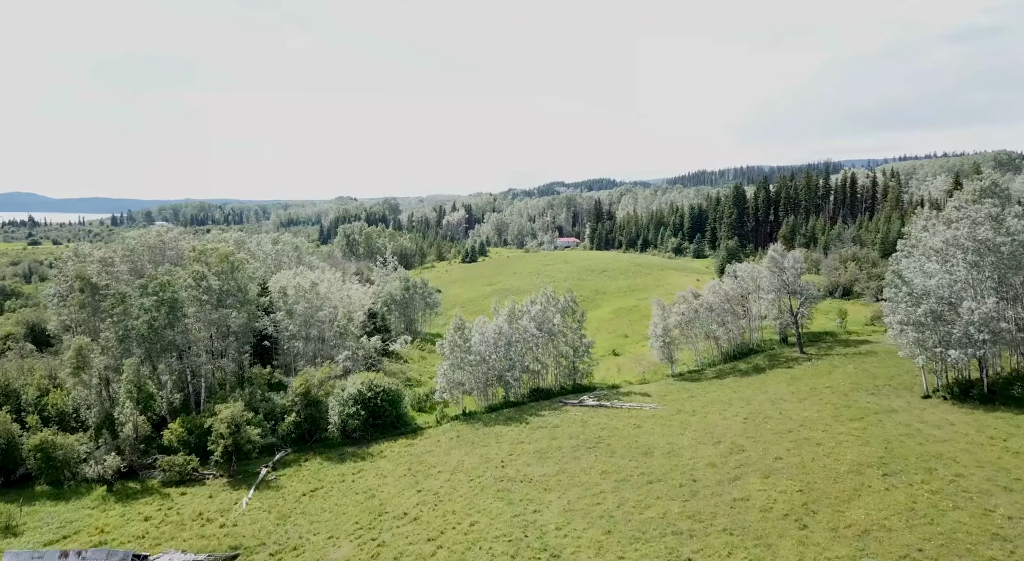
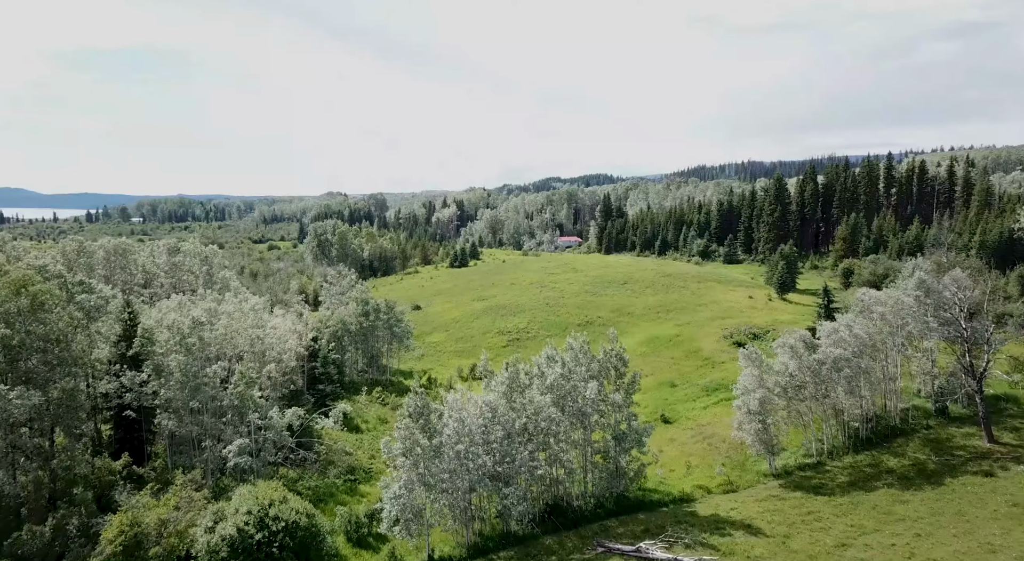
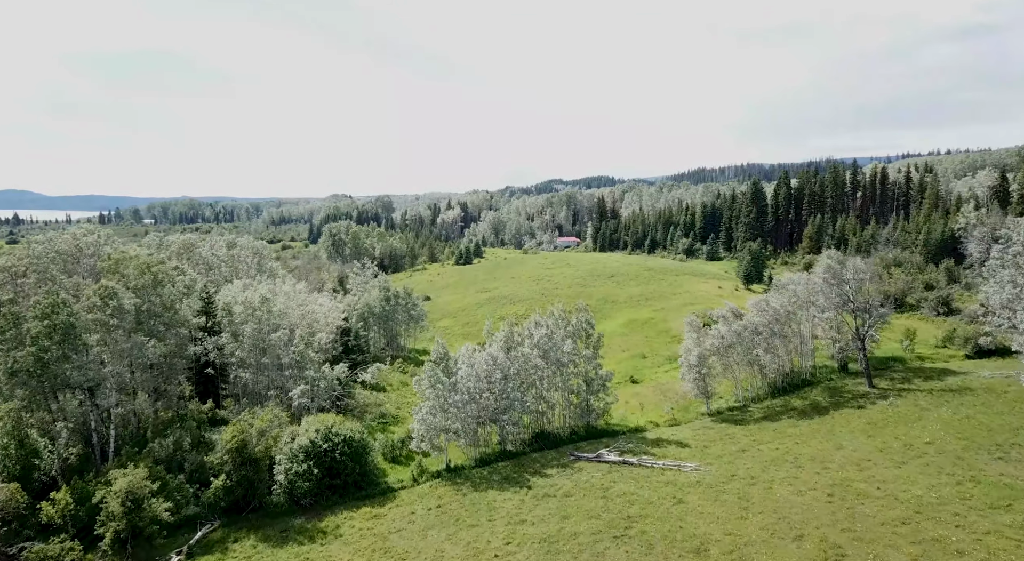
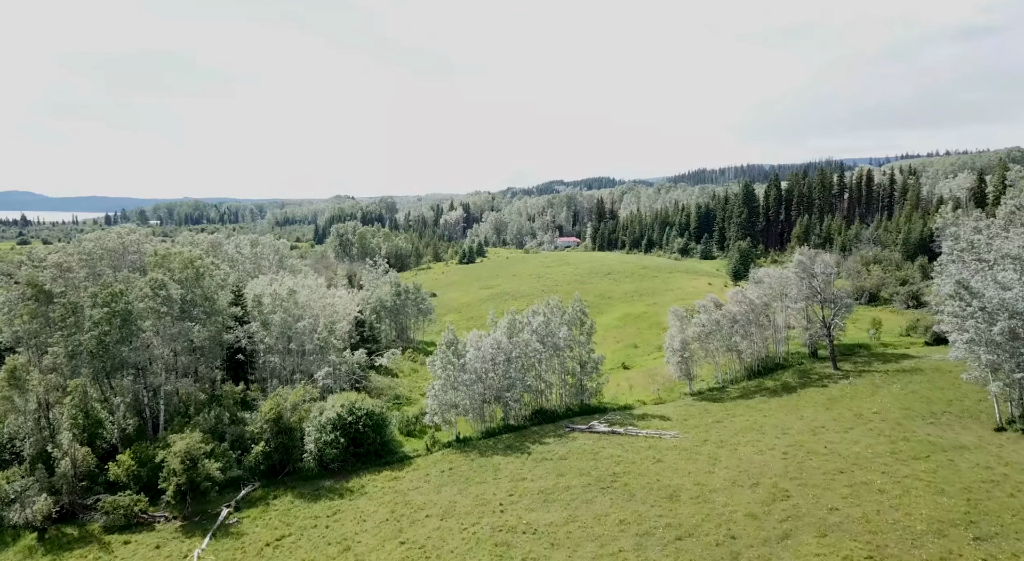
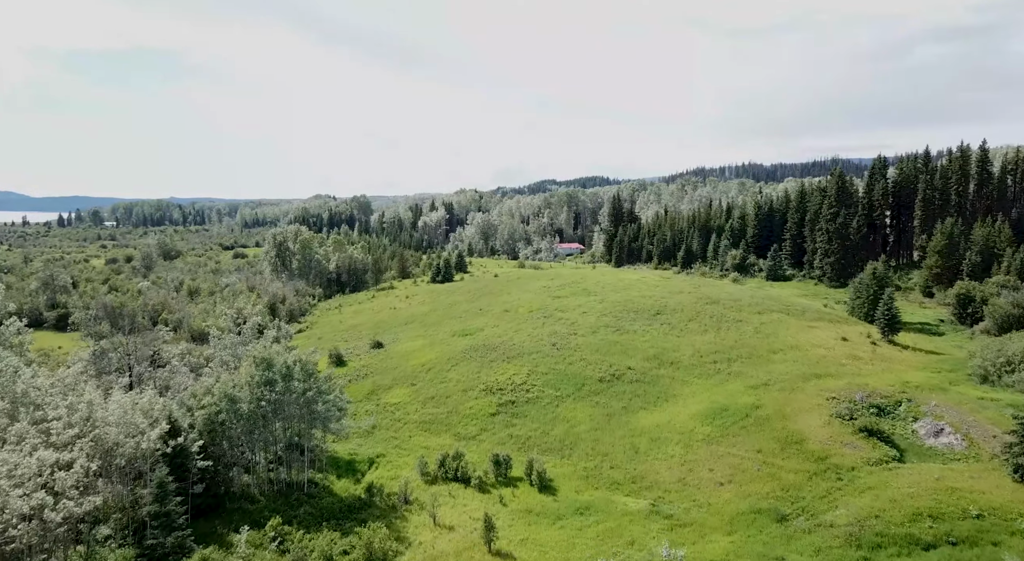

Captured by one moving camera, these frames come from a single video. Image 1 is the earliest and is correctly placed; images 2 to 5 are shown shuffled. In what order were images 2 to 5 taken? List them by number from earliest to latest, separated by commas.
4, 3, 2, 5
